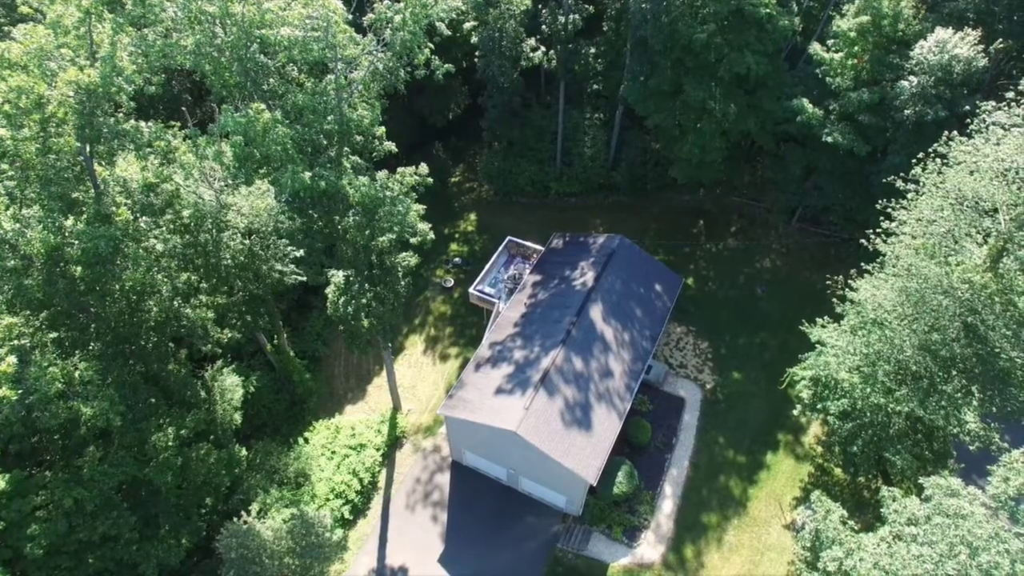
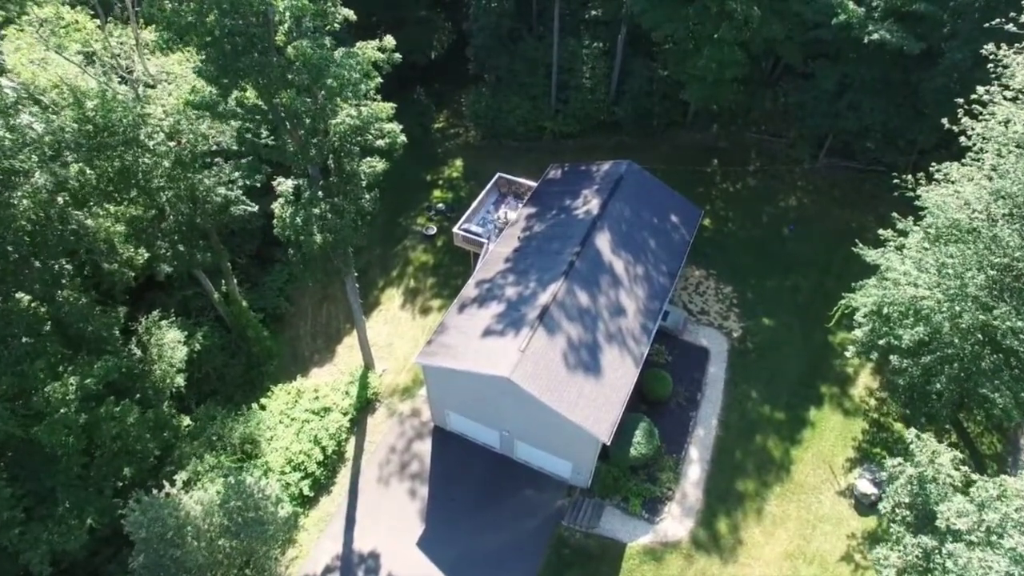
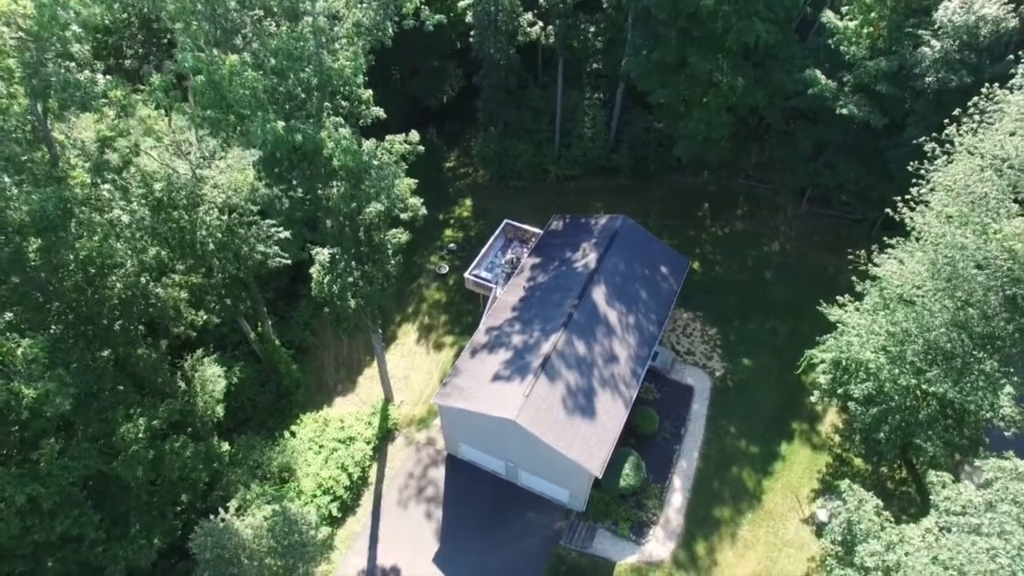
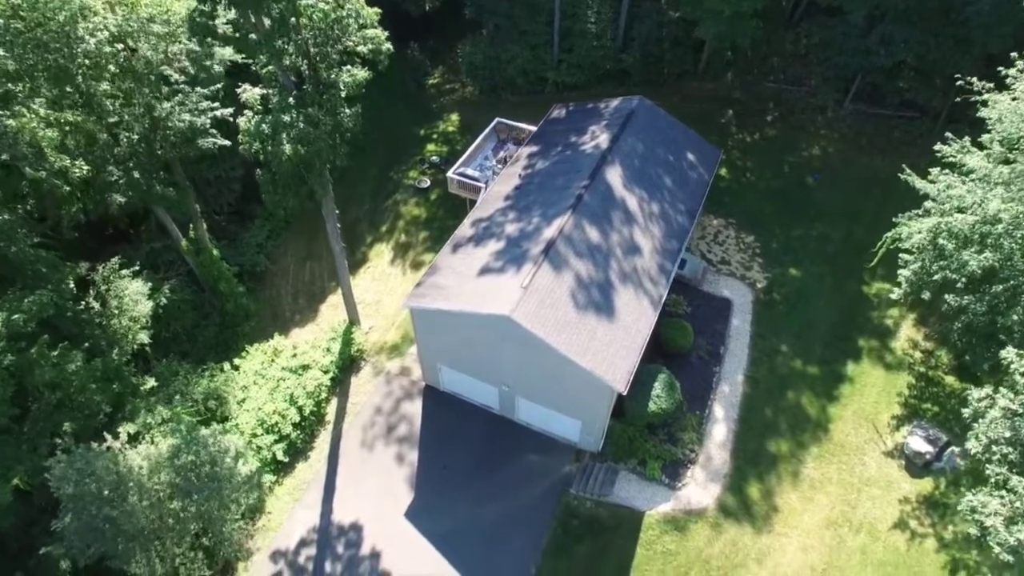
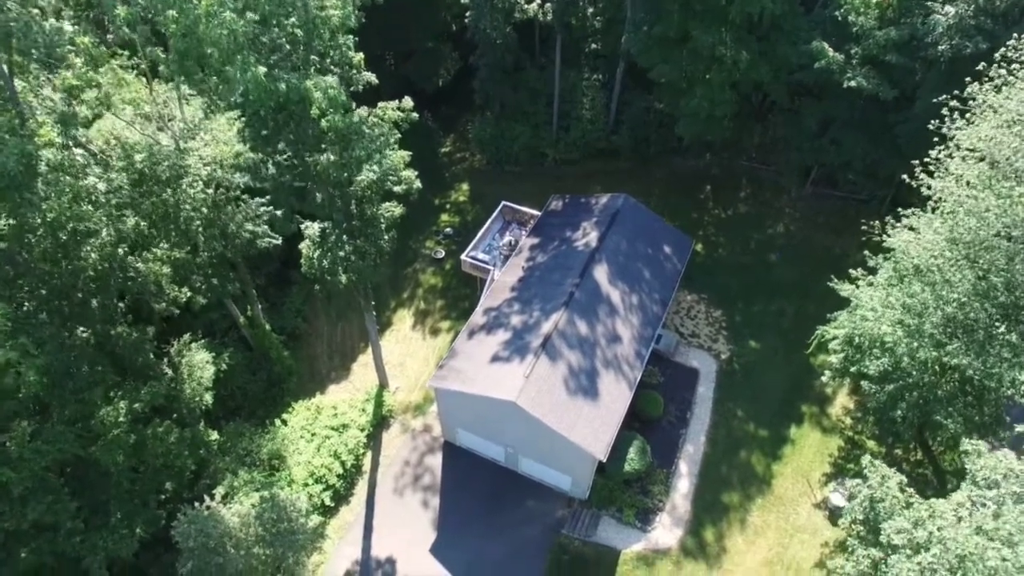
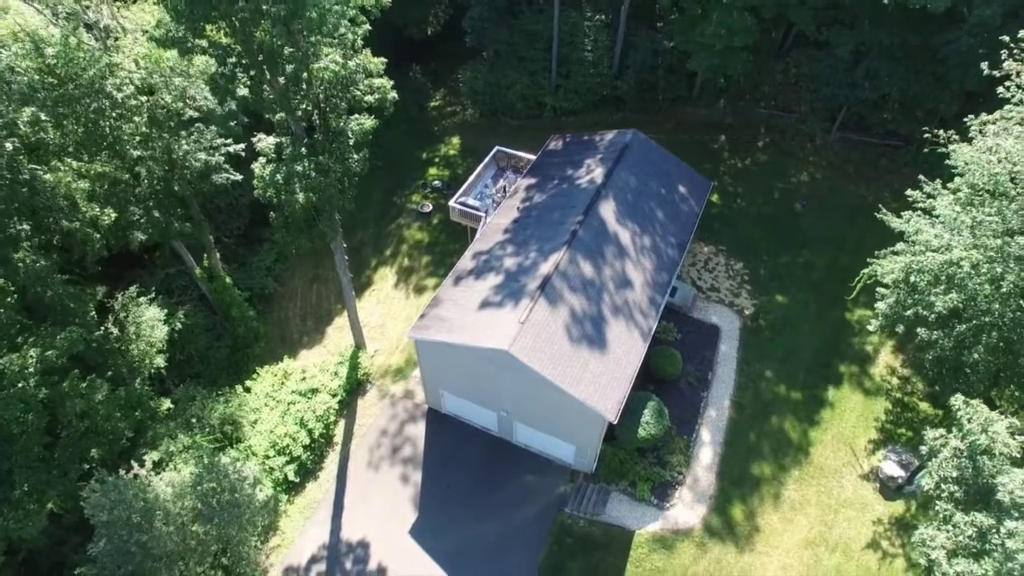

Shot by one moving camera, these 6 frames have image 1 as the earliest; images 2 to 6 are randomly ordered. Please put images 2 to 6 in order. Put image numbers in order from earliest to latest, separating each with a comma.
3, 5, 2, 6, 4
